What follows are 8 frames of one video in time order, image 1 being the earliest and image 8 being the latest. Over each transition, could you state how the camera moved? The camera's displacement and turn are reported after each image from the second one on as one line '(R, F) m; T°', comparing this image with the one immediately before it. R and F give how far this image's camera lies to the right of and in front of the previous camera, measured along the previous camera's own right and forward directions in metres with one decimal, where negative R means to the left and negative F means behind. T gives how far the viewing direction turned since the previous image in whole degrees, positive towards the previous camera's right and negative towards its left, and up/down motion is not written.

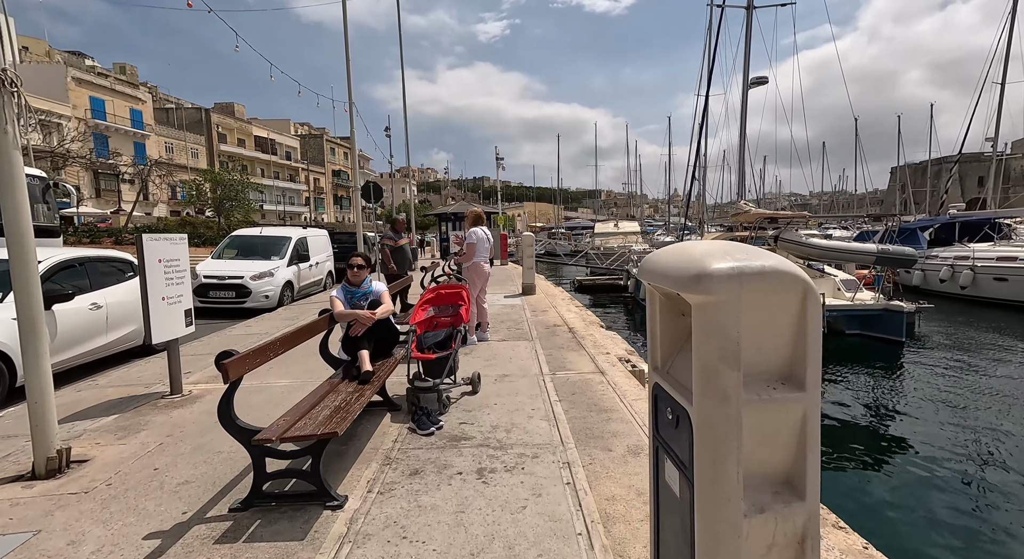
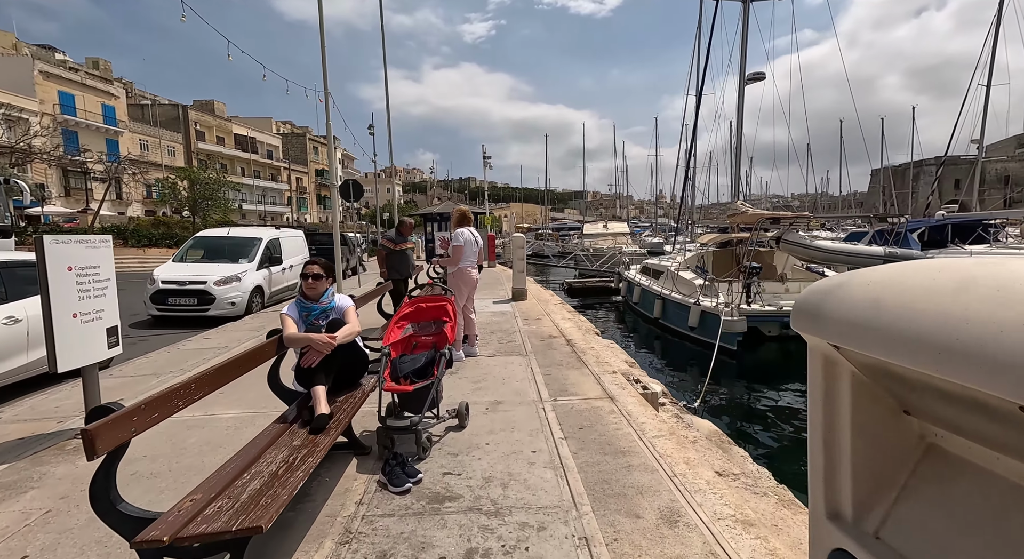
(-0.1, +0.7) m; +2°
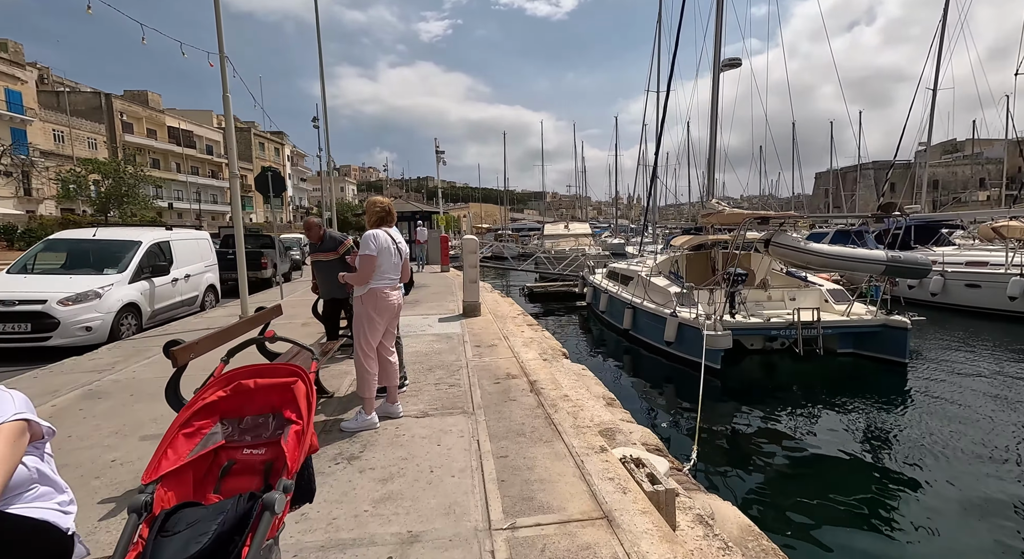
(+0.2, +1.8) m; +5°
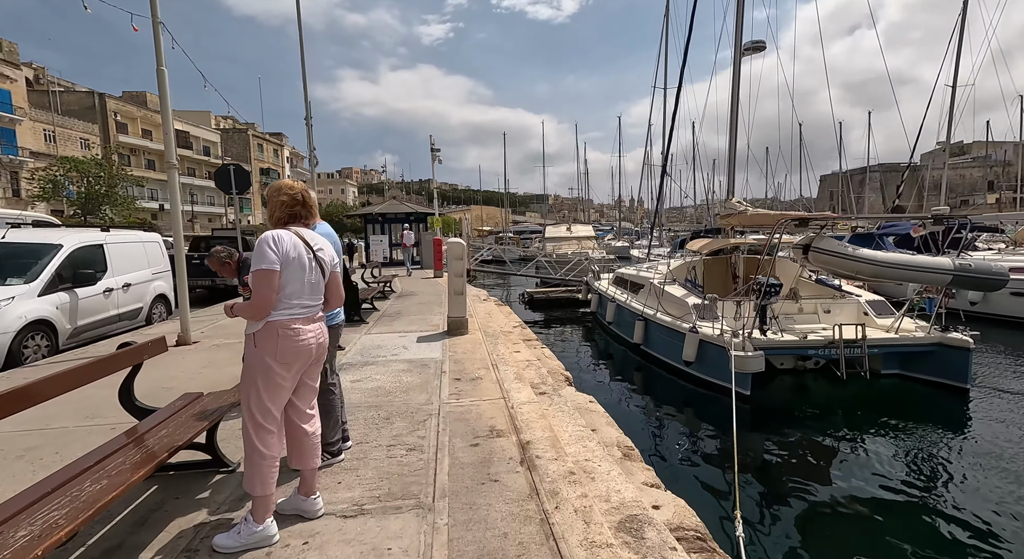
(+0.1, +1.4) m; 0°
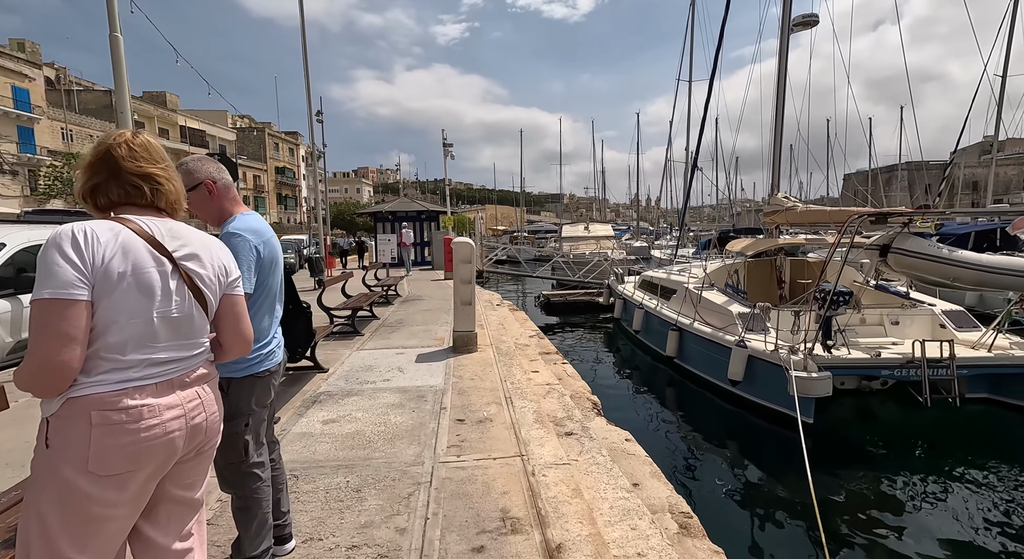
(0.0, +1.2) m; -2°
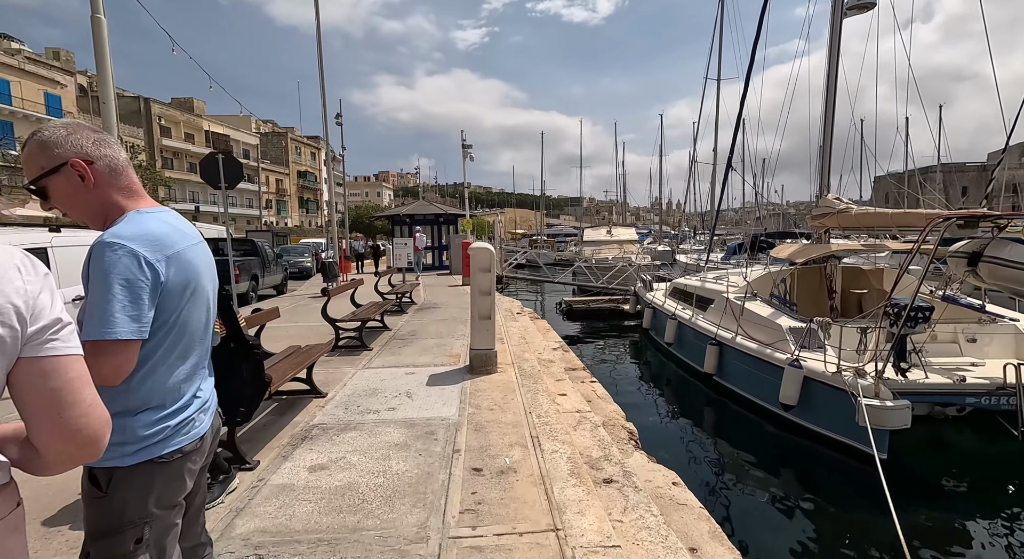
(-0.1, +0.8) m; -2°
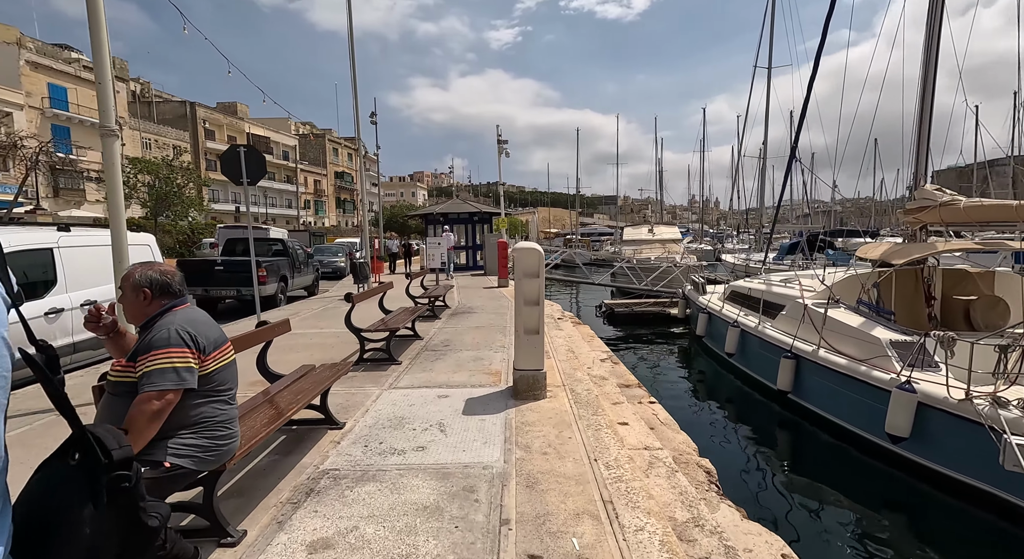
(-0.2, +0.9) m; -4°
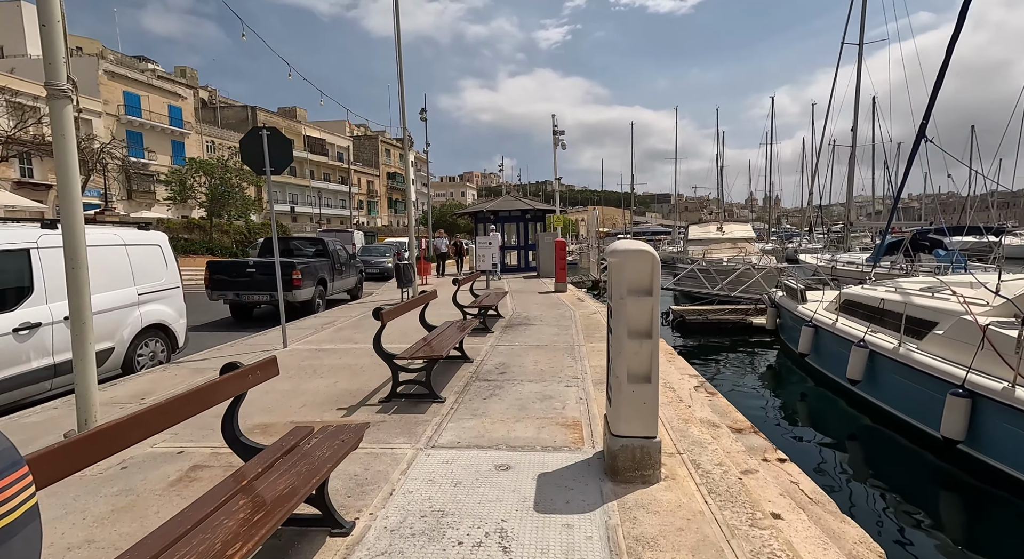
(-0.3, +1.5) m; -5°
